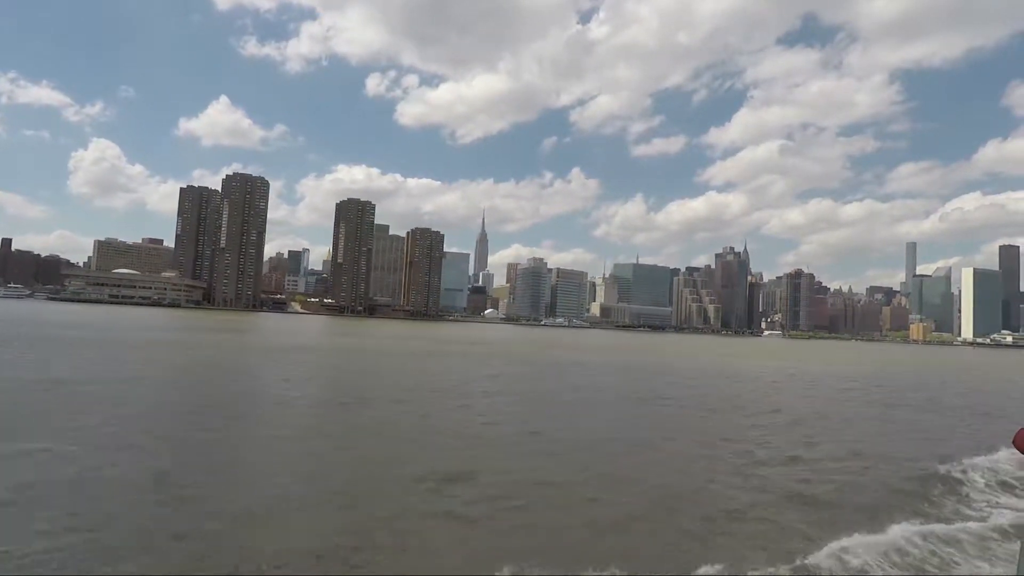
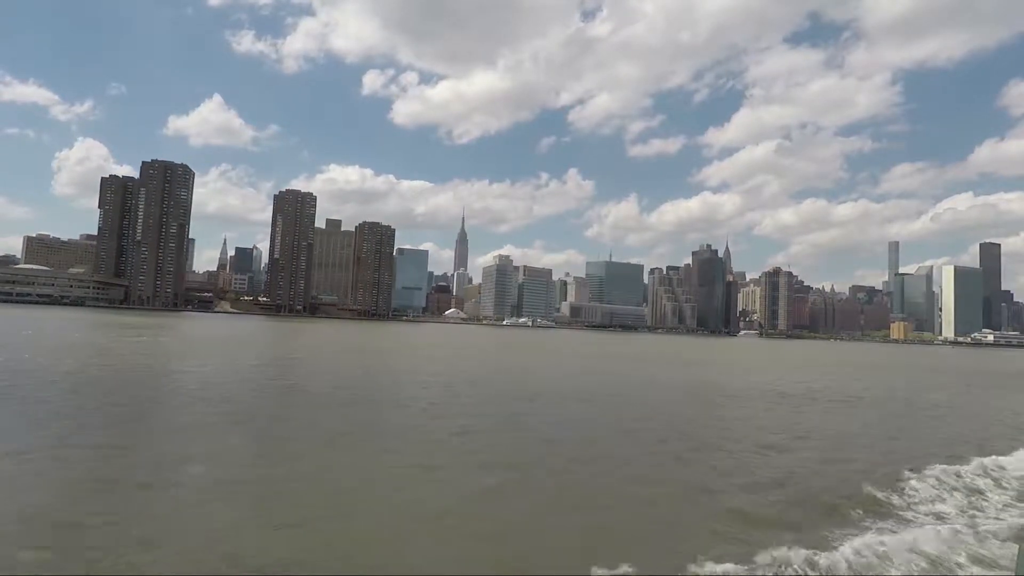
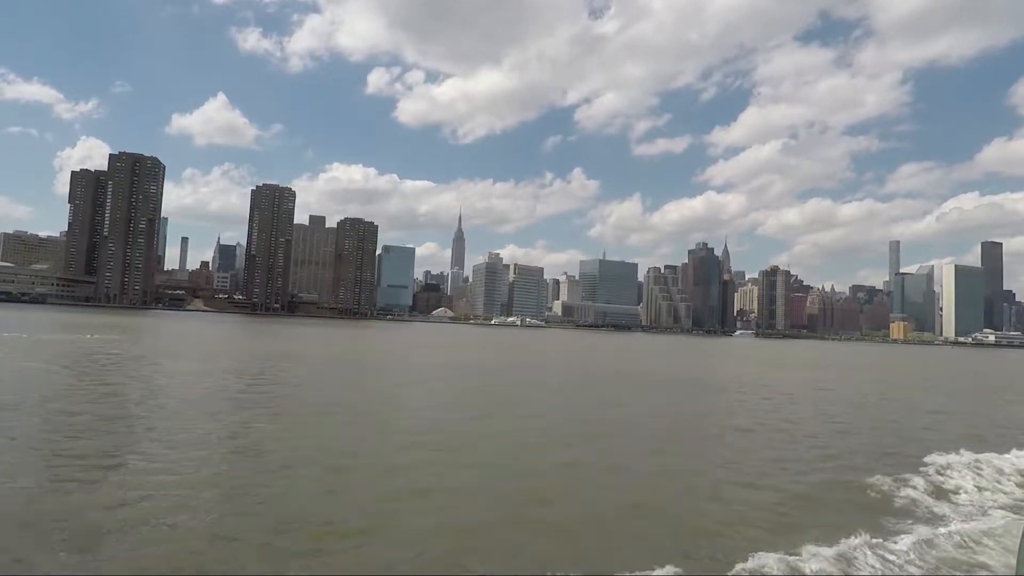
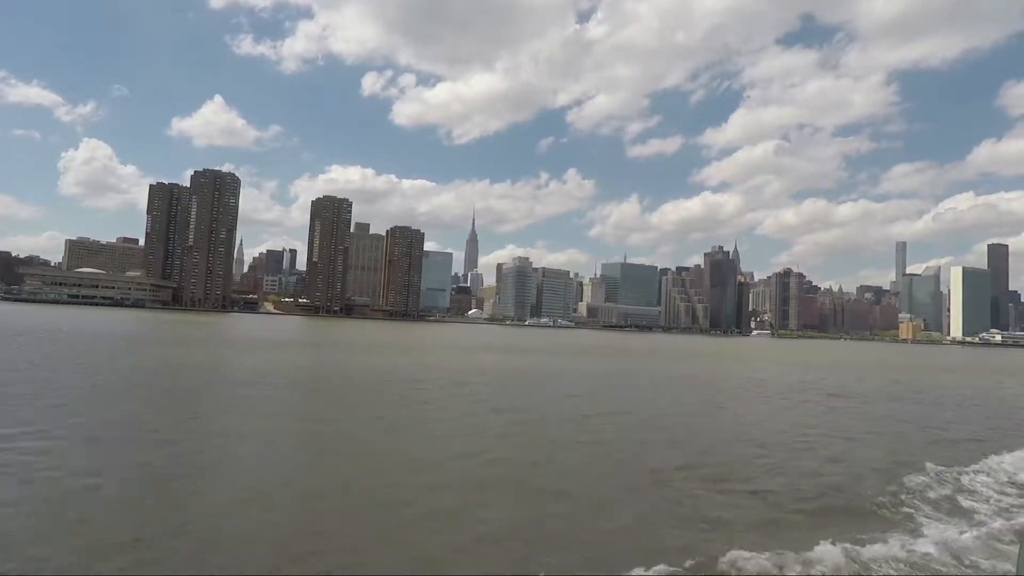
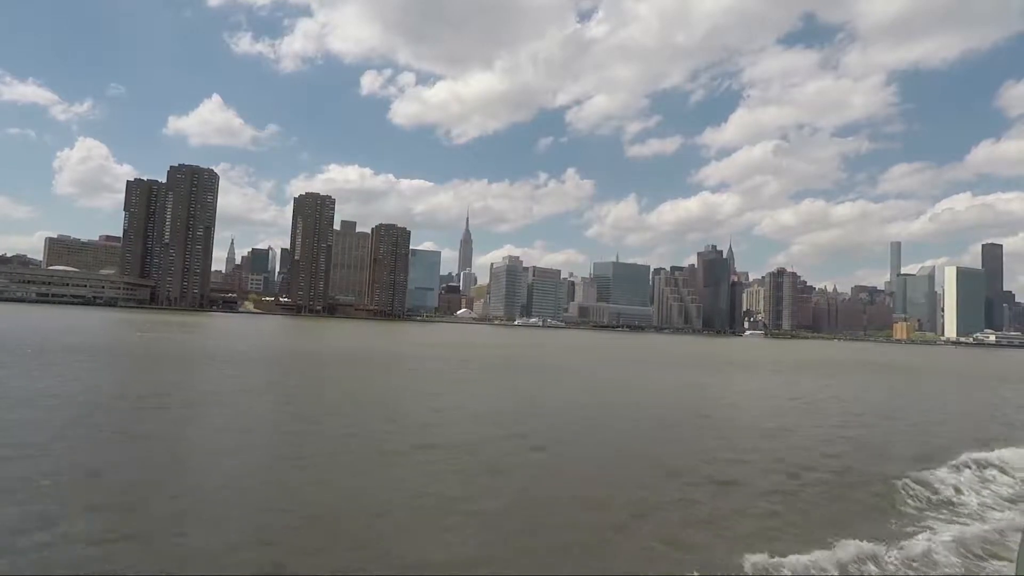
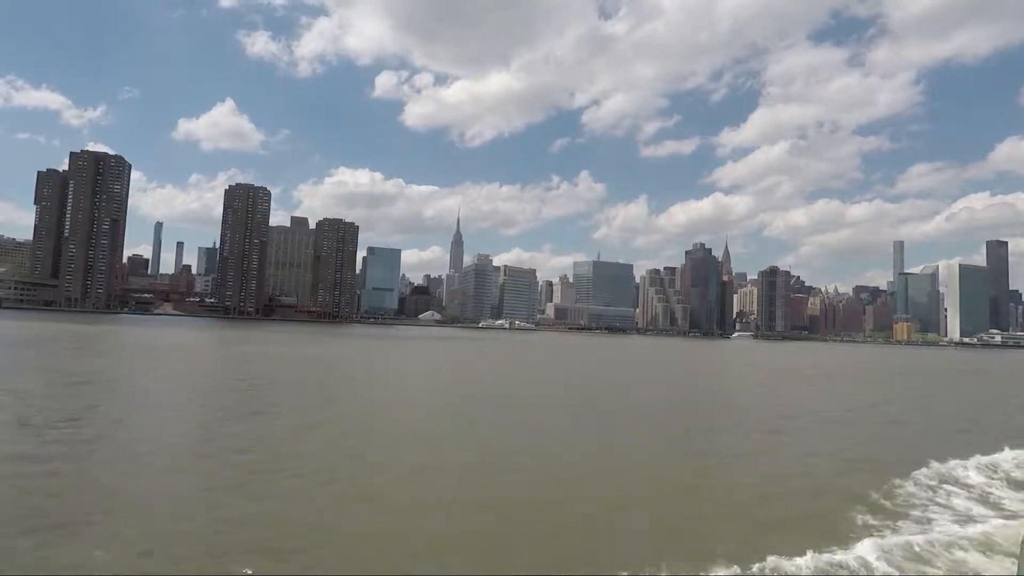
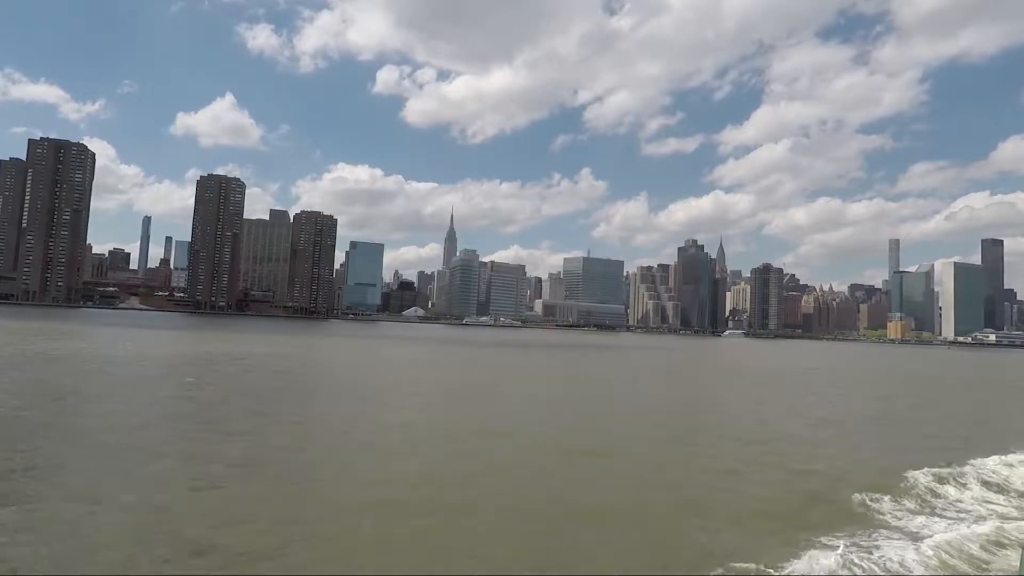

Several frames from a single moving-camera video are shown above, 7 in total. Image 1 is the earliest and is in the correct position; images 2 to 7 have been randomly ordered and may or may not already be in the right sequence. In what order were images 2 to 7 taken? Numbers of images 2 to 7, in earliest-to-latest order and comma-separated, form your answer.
4, 5, 2, 3, 6, 7
